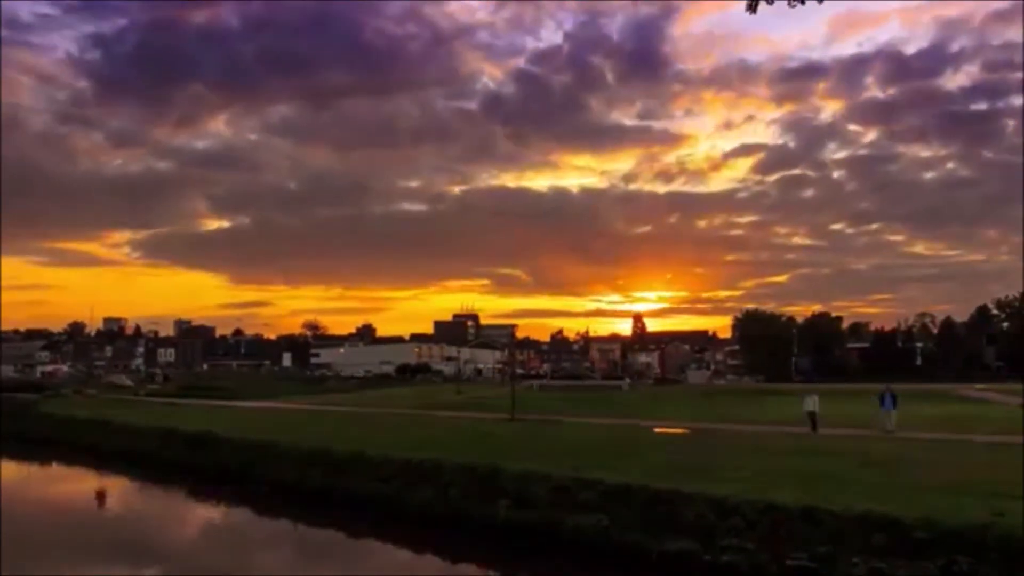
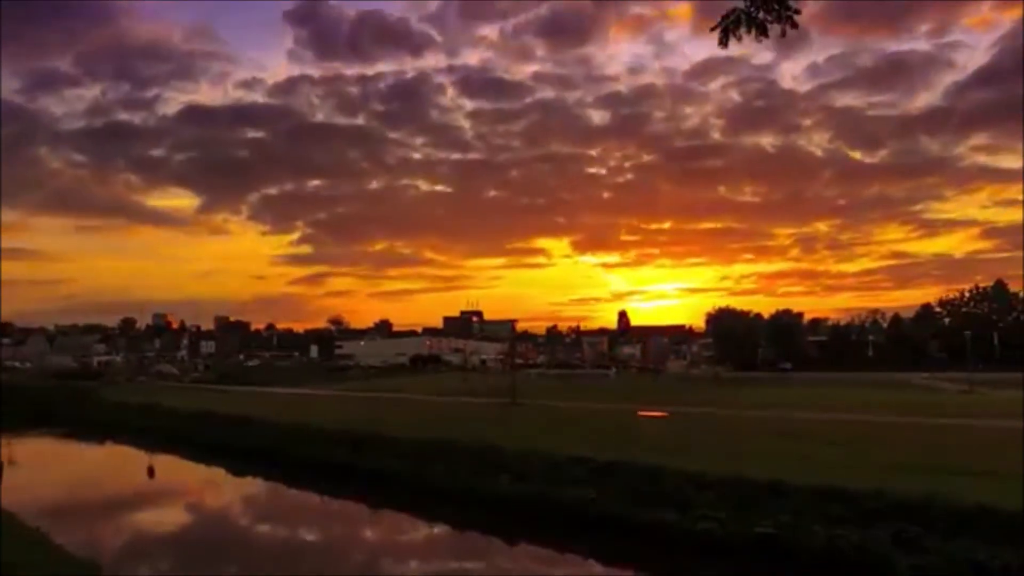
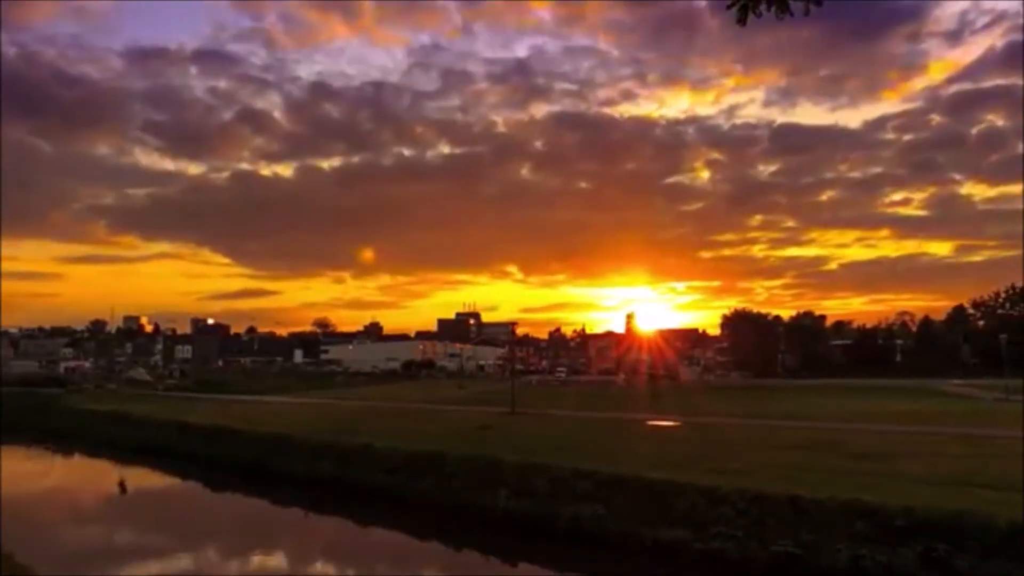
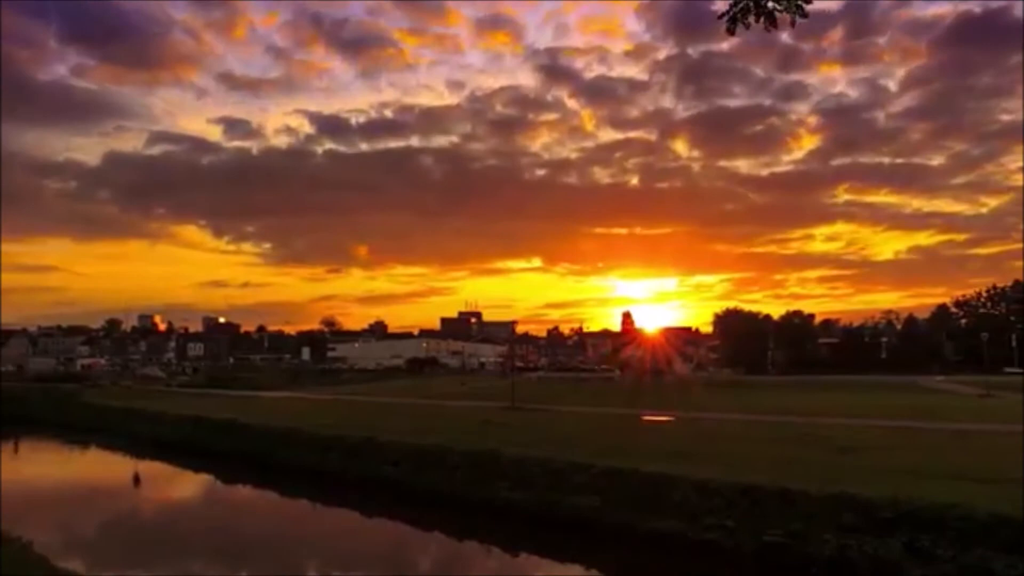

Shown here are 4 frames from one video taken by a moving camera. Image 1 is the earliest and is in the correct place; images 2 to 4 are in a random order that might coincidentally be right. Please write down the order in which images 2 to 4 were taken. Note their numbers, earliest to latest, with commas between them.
3, 4, 2
